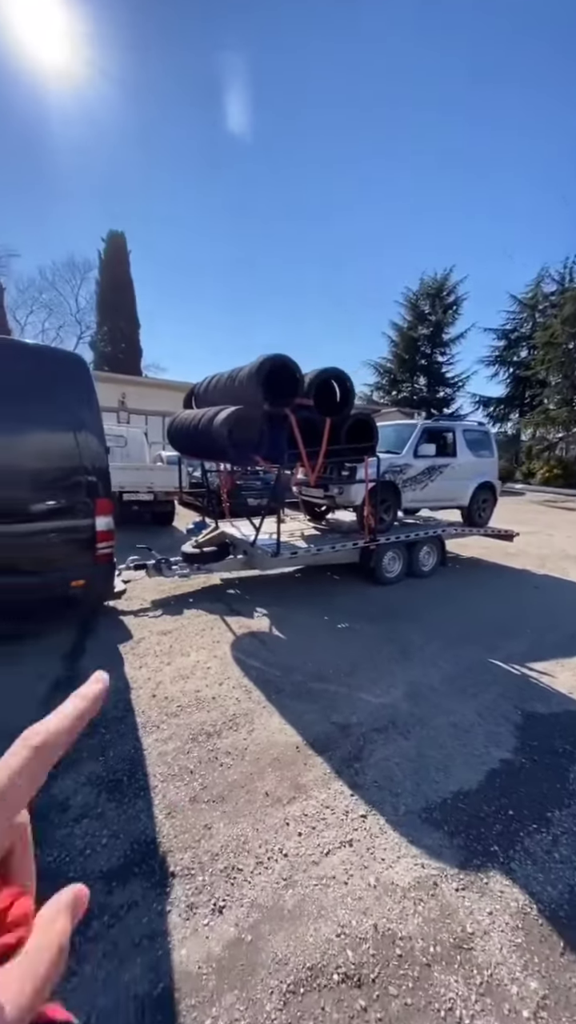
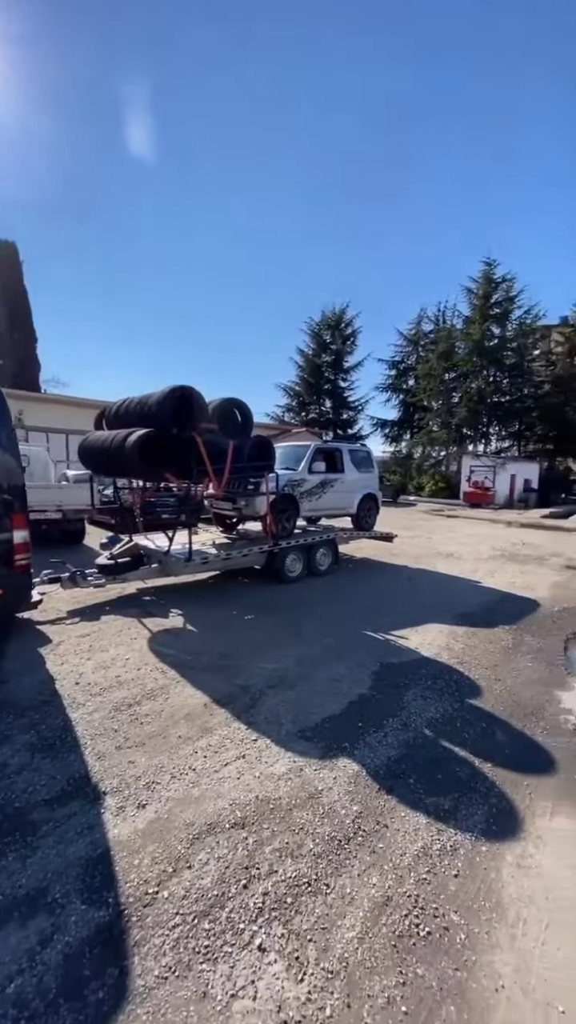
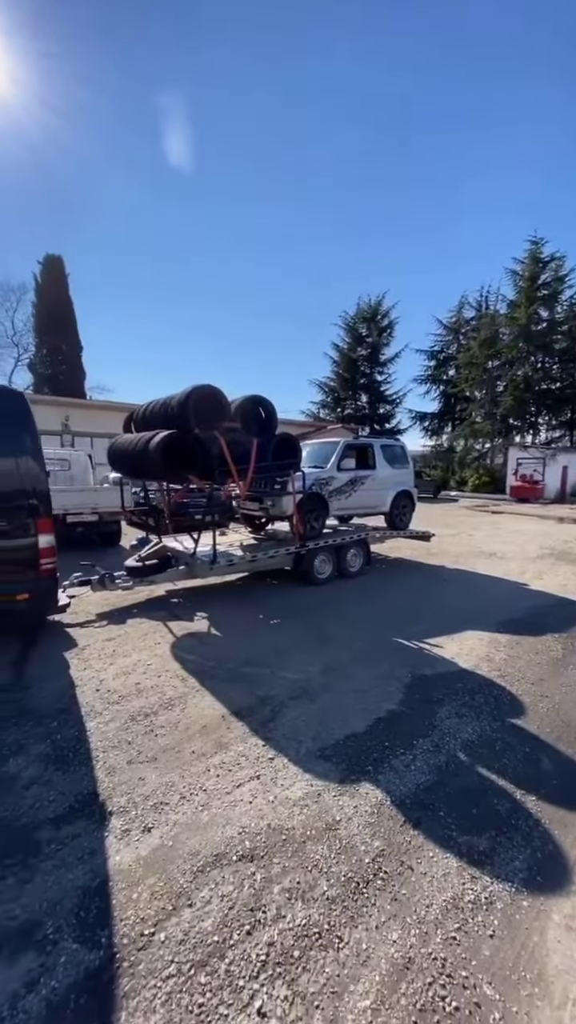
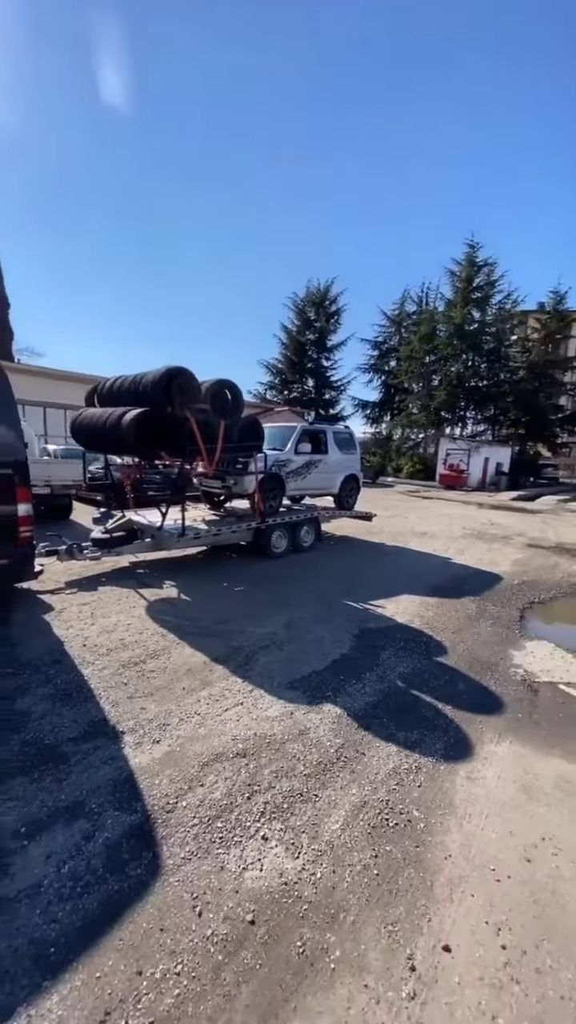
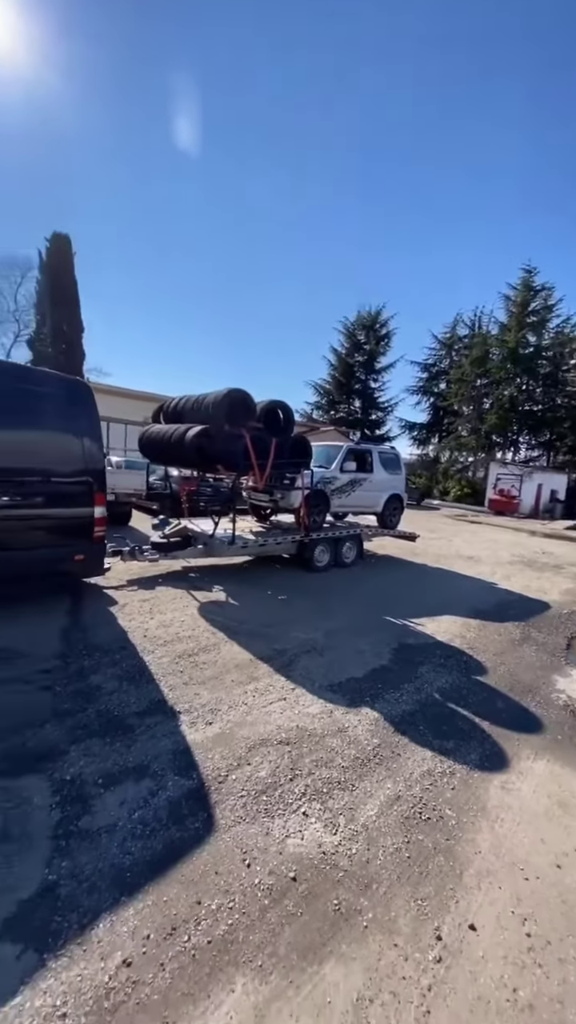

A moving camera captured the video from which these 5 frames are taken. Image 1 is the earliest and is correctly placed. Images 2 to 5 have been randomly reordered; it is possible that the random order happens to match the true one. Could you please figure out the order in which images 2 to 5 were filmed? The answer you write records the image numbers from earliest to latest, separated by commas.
3, 2, 4, 5
